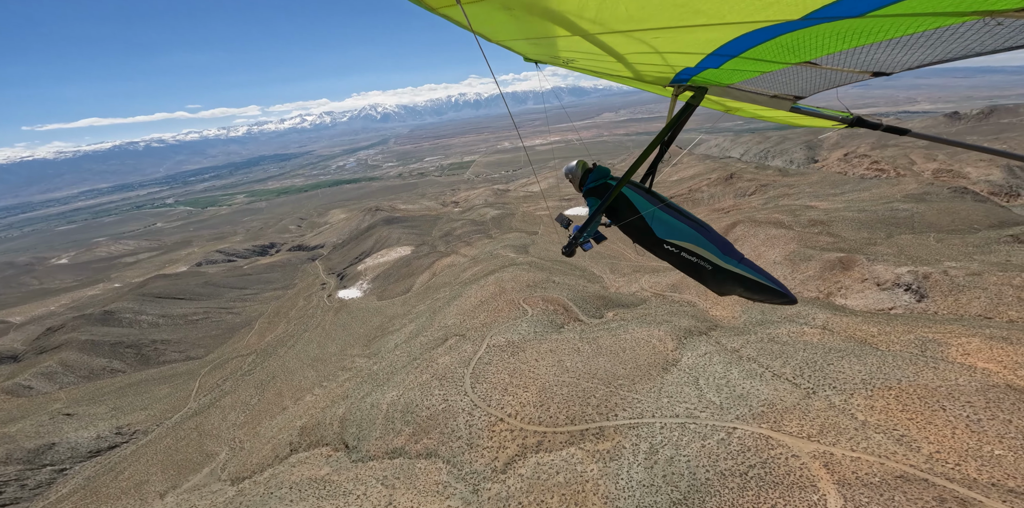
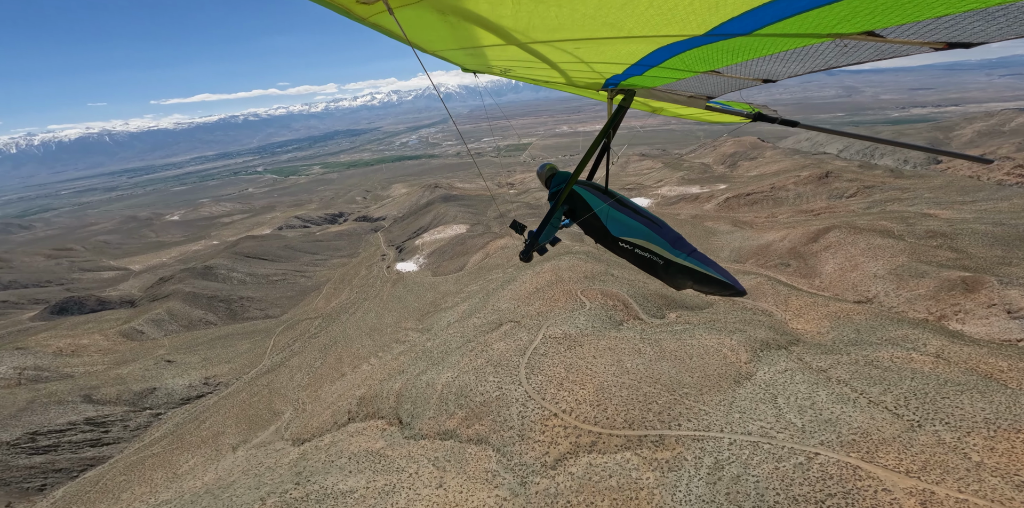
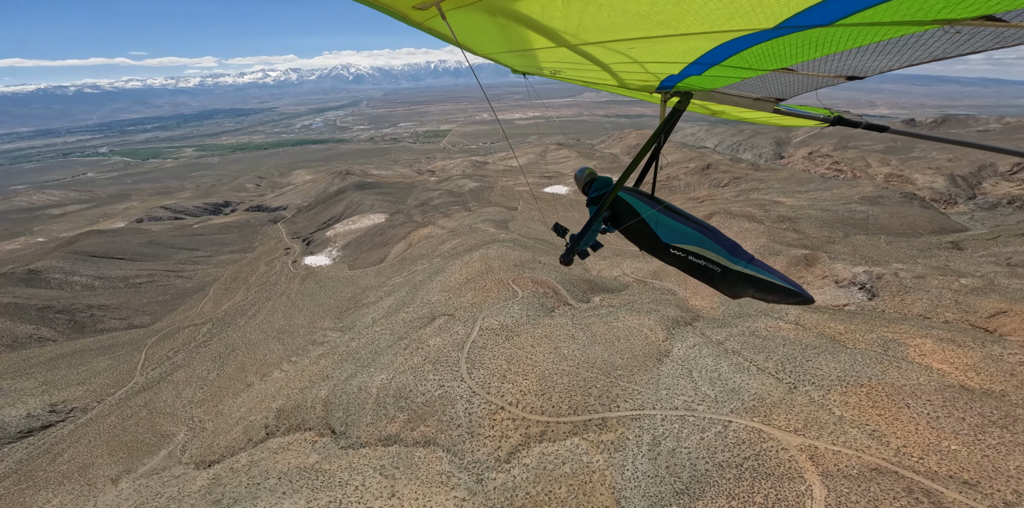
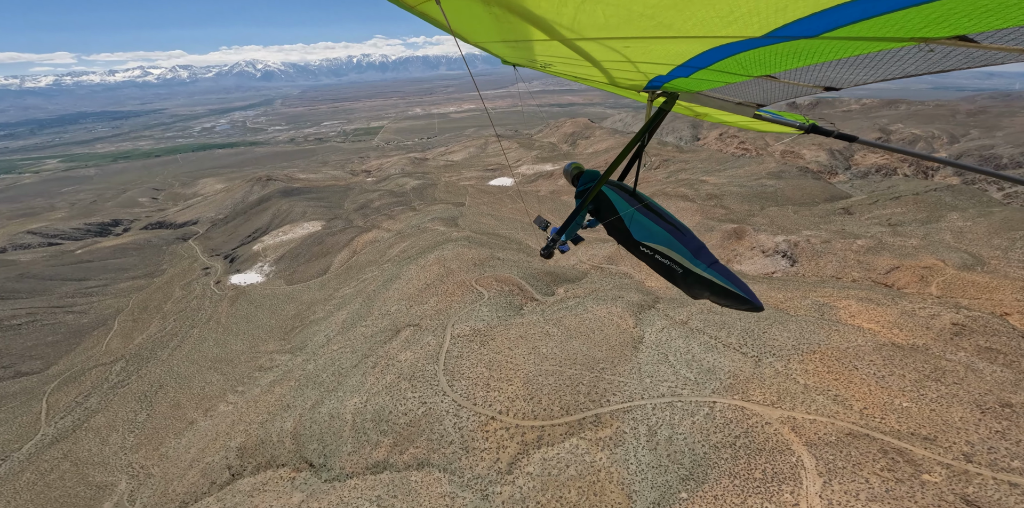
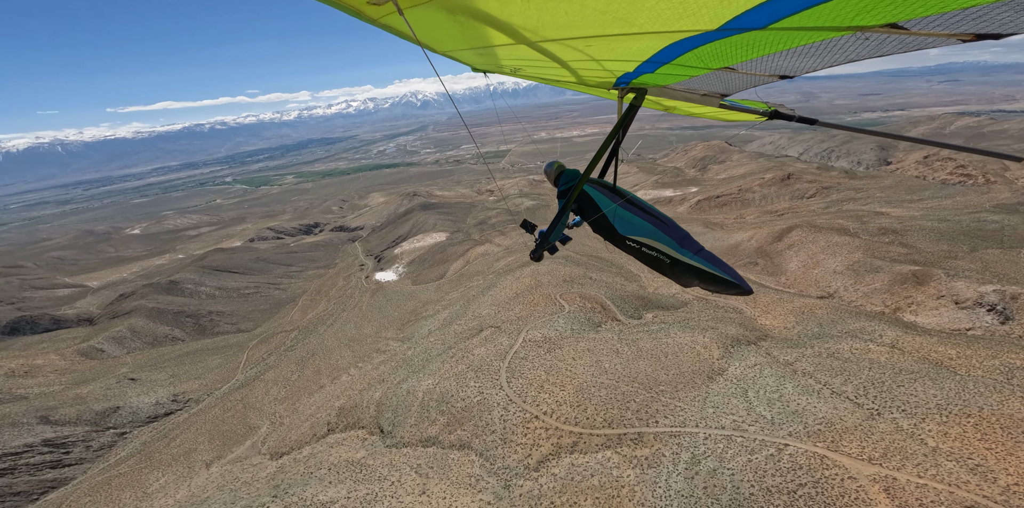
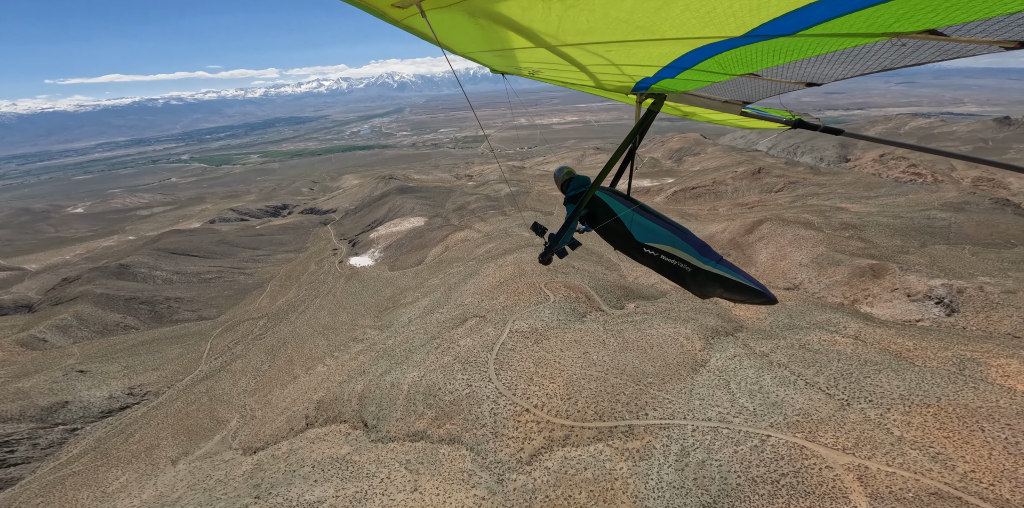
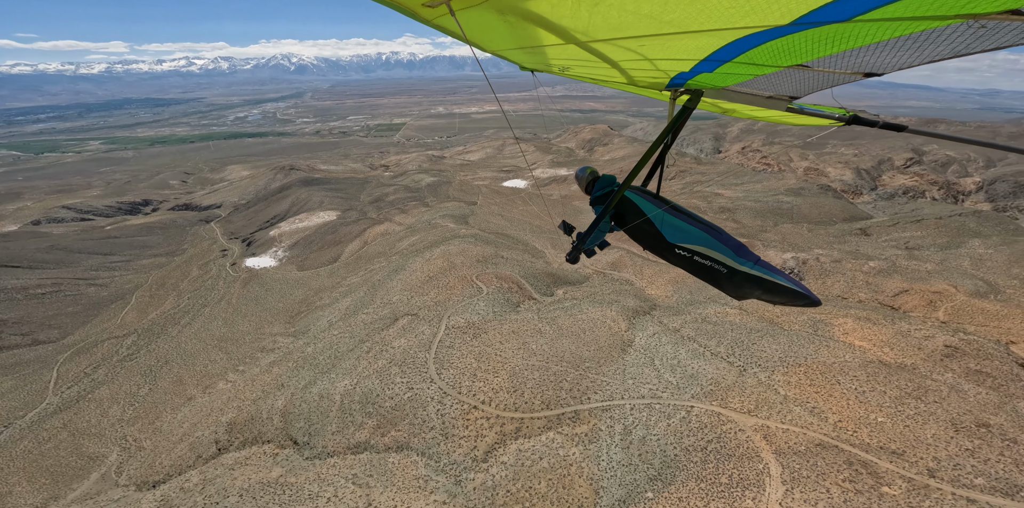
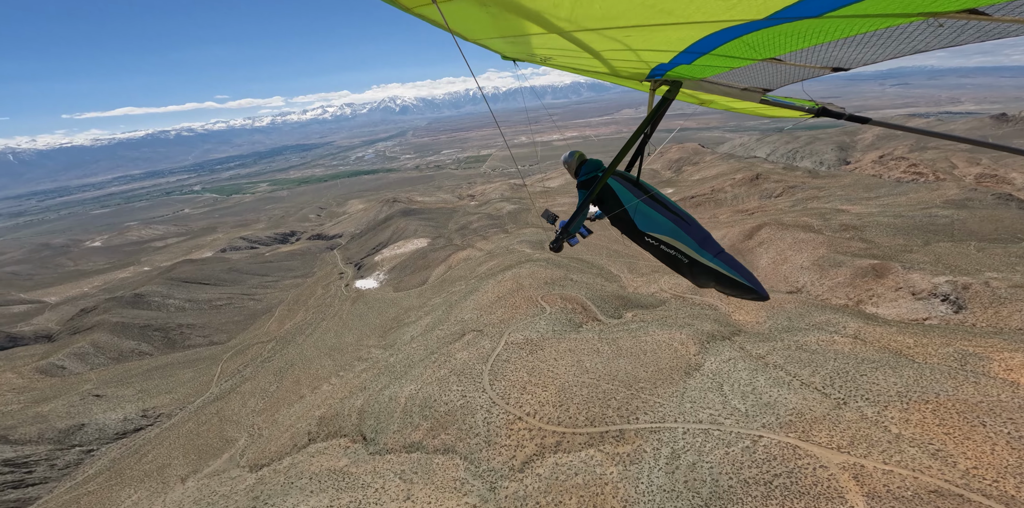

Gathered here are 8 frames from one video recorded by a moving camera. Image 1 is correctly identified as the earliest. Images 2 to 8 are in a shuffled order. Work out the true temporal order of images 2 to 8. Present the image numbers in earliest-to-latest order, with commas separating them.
8, 5, 2, 6, 3, 7, 4
